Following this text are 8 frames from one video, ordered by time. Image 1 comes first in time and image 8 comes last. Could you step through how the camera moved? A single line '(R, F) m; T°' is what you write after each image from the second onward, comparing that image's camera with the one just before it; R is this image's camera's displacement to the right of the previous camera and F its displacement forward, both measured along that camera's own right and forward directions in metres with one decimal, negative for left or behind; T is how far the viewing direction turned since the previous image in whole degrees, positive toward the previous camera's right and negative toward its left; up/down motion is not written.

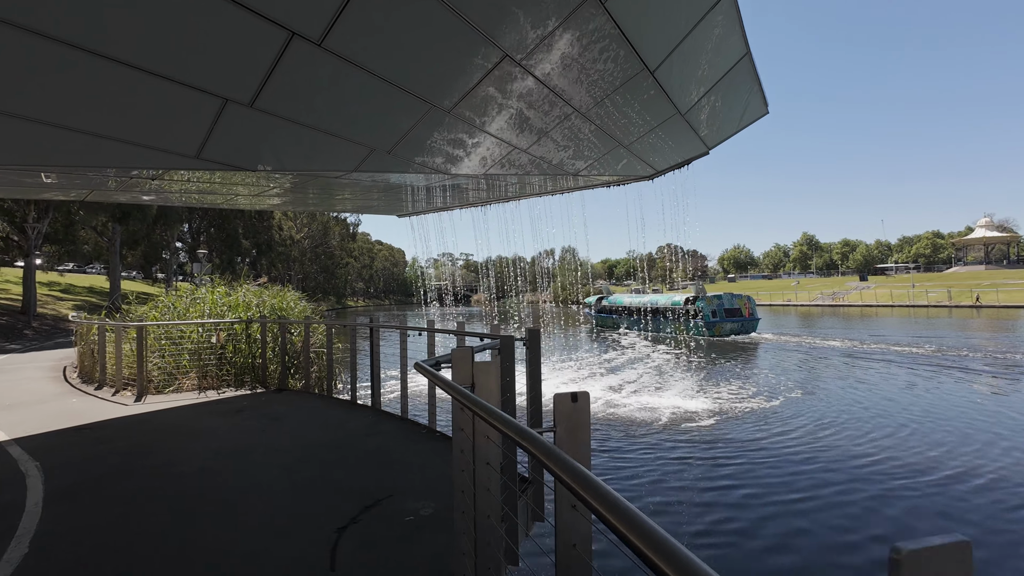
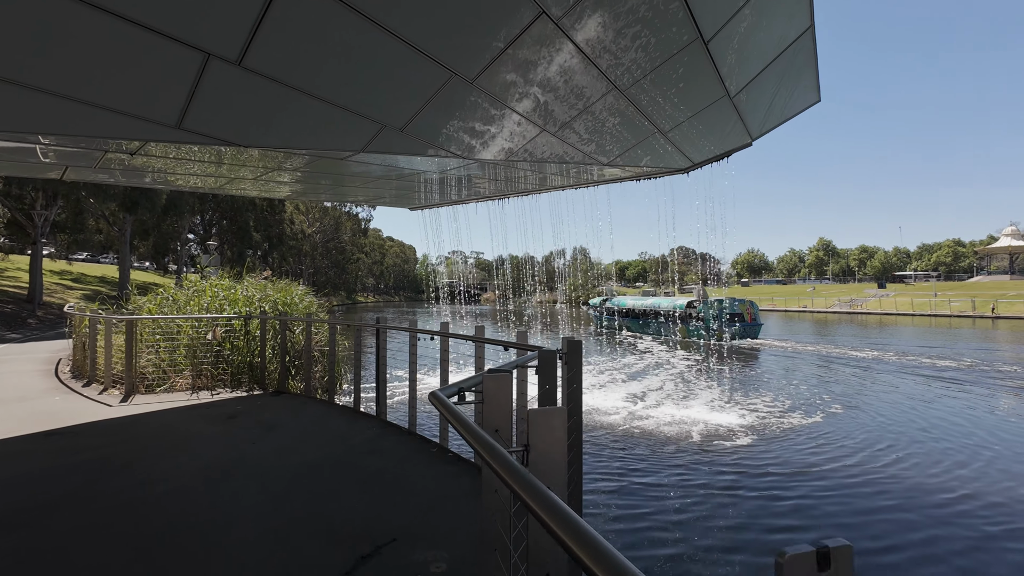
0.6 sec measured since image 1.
(-0.1, +0.5) m; -1°
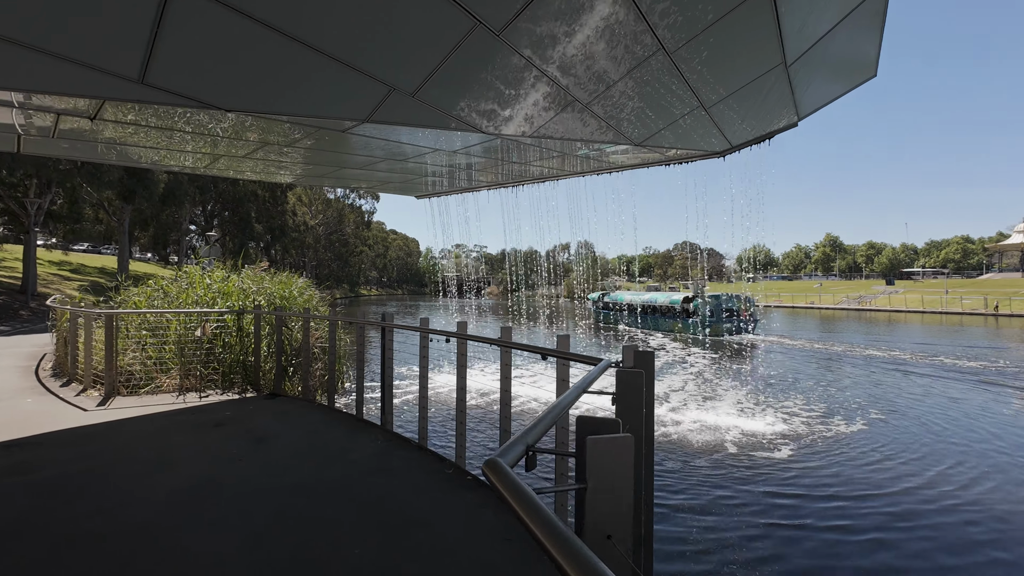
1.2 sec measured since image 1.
(-0.2, +0.5) m; 0°
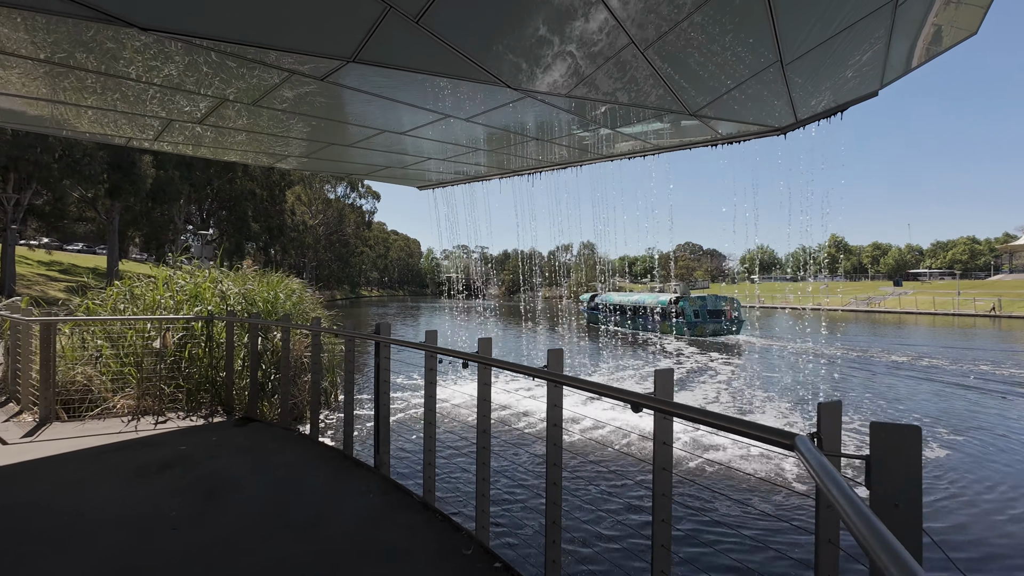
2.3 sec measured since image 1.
(-0.2, +0.9) m; 0°
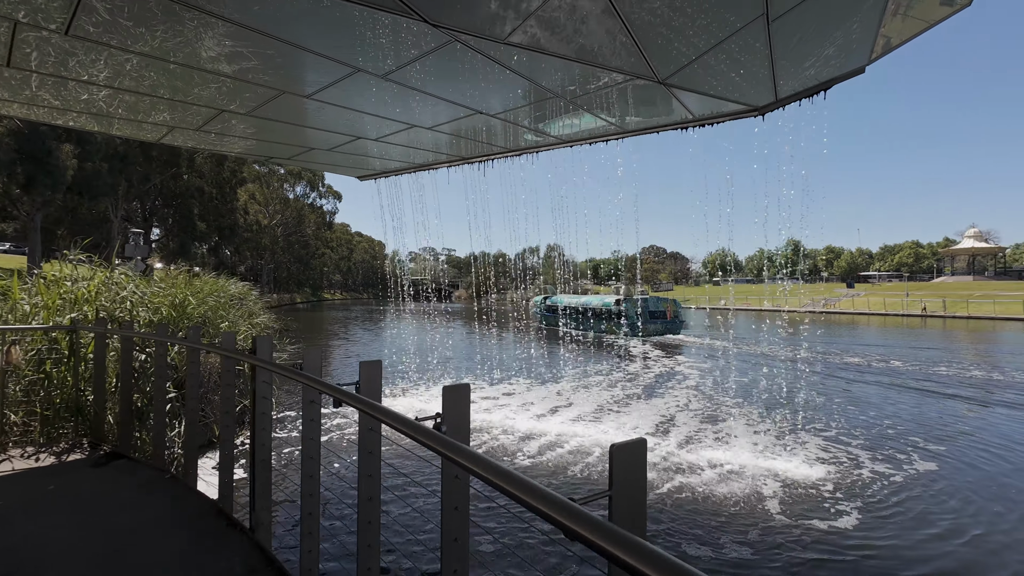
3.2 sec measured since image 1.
(+0.2, +0.7) m; +4°
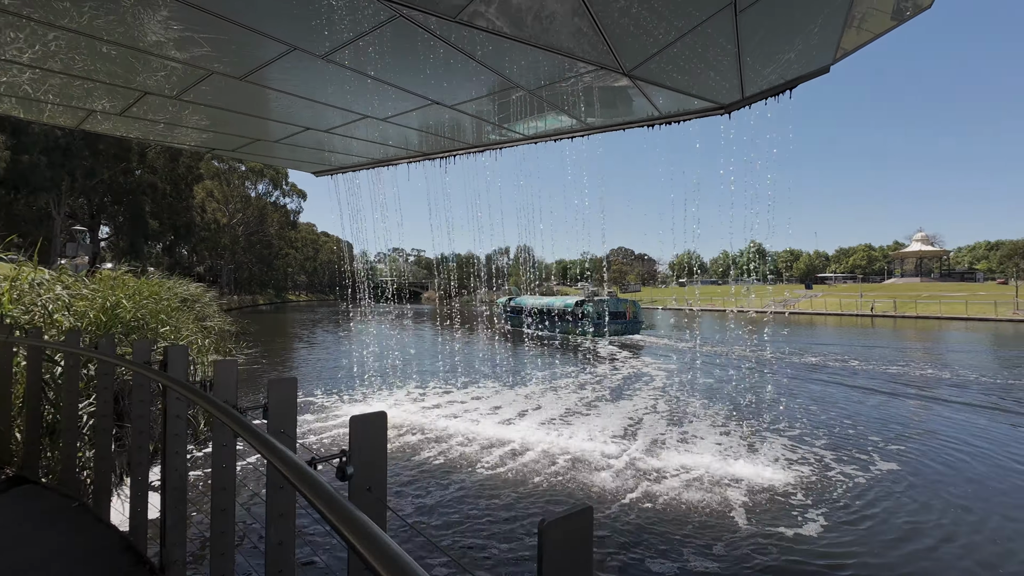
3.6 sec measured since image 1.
(+0.1, +0.2) m; +3°
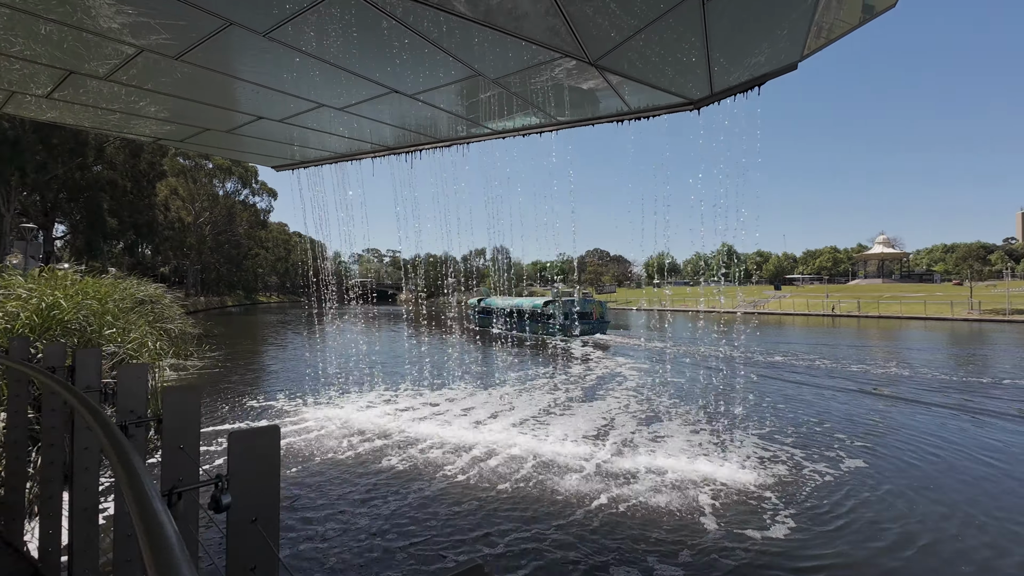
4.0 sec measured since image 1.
(+0.1, +0.1) m; +3°
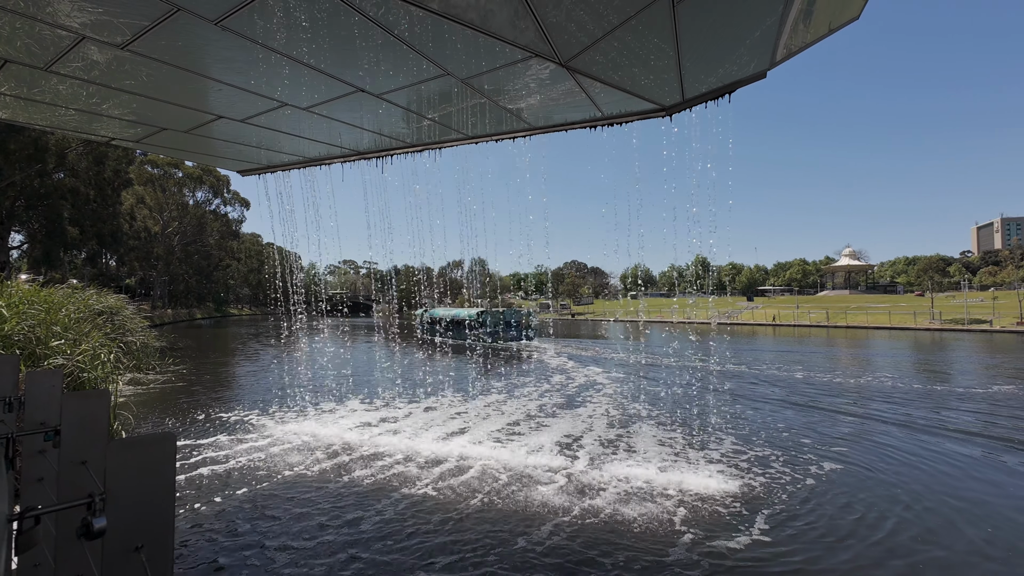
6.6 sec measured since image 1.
(+0.1, +0.1) m; +3°
